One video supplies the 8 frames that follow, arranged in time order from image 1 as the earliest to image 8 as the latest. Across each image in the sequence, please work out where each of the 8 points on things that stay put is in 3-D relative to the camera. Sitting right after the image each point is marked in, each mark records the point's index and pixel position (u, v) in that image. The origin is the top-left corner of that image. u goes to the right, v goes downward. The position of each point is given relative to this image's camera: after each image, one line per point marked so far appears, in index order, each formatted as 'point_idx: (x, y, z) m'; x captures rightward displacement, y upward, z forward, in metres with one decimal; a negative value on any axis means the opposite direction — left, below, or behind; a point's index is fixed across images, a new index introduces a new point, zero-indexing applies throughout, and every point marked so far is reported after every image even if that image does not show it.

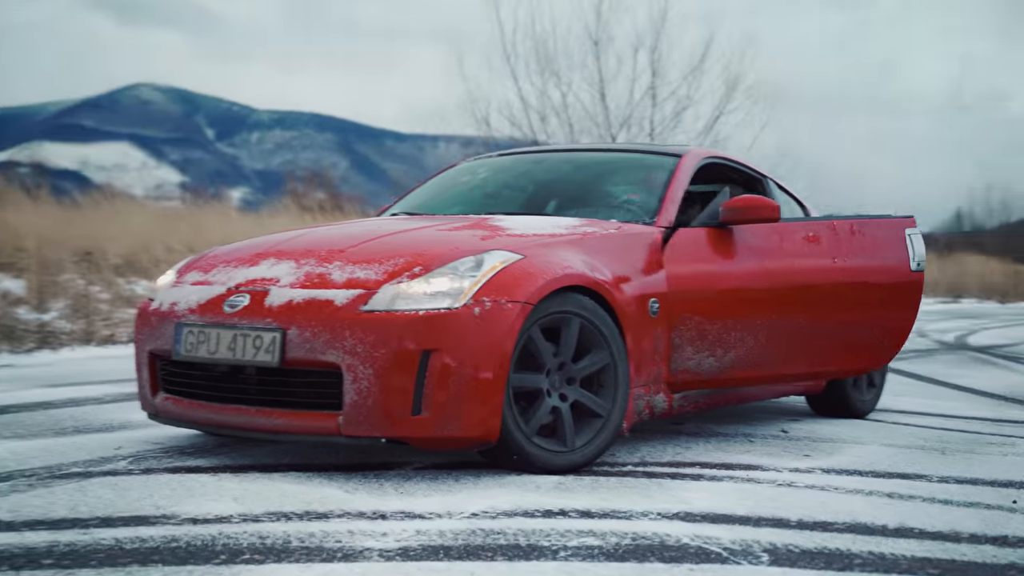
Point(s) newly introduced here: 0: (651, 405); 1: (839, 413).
0: (+0.4, -0.4, +4.0) m
1: (+1.3, -0.5, +5.0) m
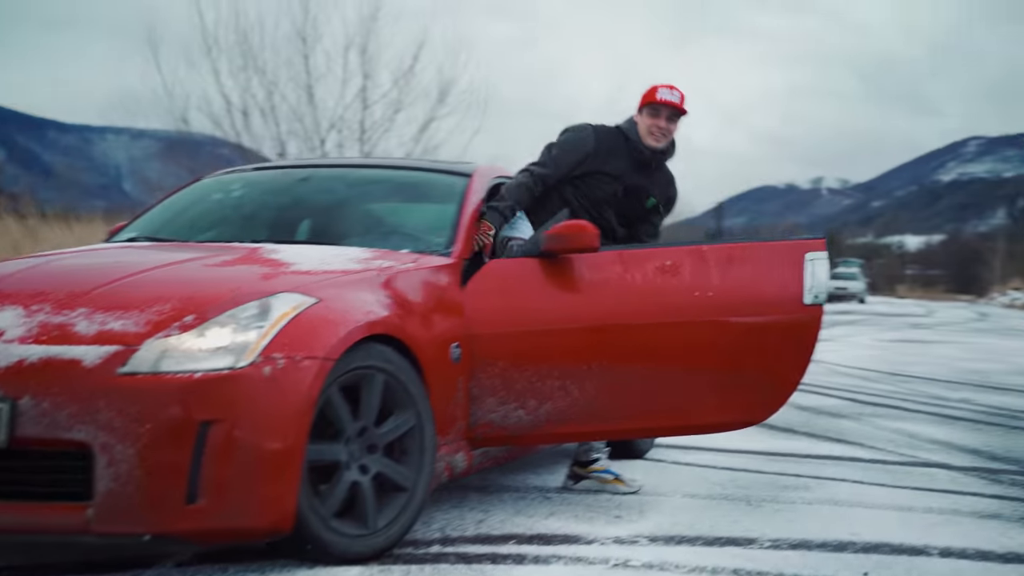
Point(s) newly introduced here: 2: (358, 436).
0: (-0.2, -0.5, +3.5) m
1: (+0.4, -0.6, +4.7) m
2: (-0.4, -0.4, +3.0) m
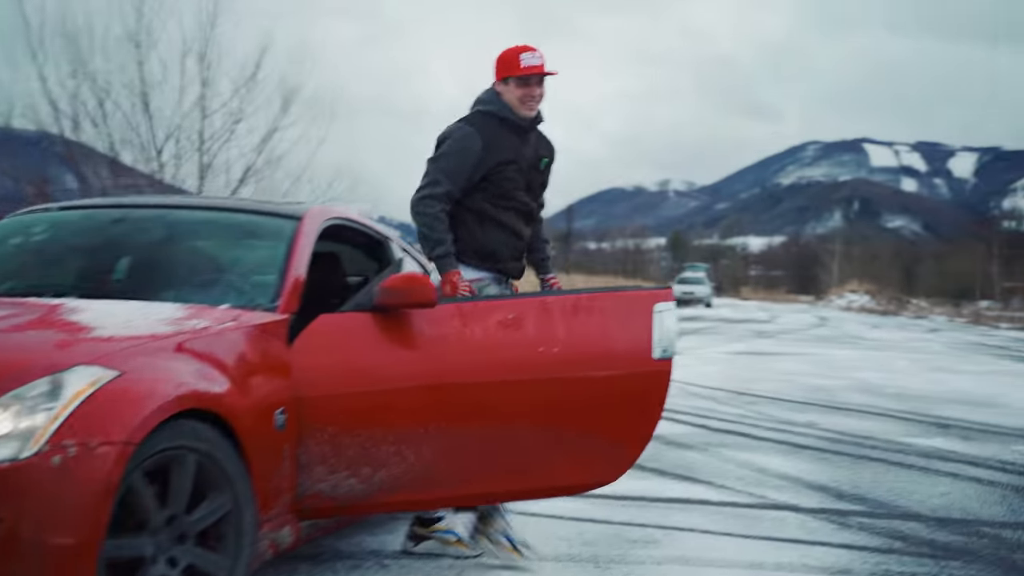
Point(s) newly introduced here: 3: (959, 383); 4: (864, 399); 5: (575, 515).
0: (-0.6, -0.6, +3.2) m
1: (-0.2, -0.8, +4.5) m
2: (-0.7, -0.5, +2.7) m
3: (+3.8, -0.8, +10.8) m
4: (+2.6, -0.8, +9.4) m
5: (+0.2, -0.8, +4.5) m
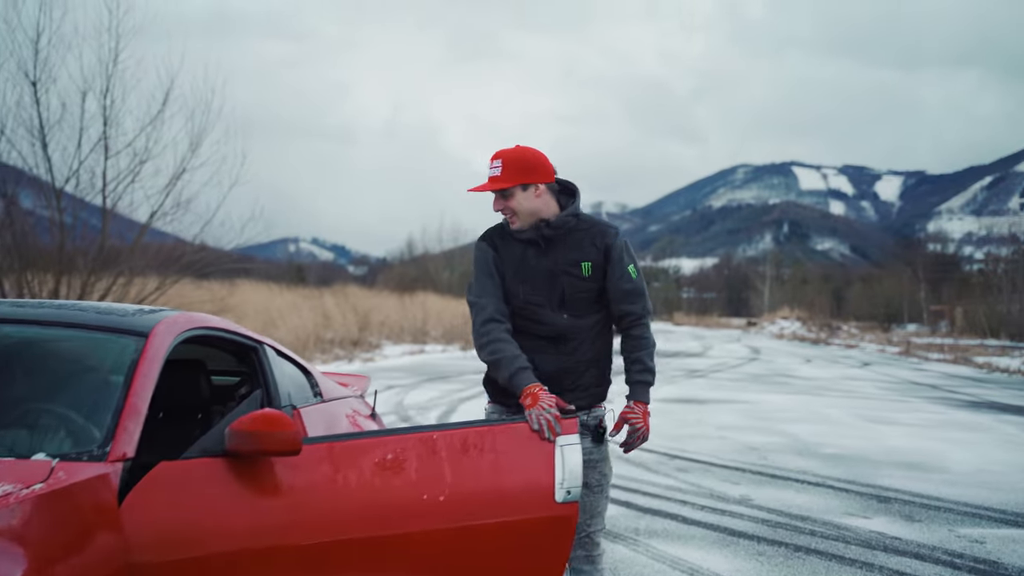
0: (-0.8, -1.0, +2.6) m
1: (-0.5, -1.1, +3.9) m
2: (-1.0, -0.8, +2.1) m
3: (+3.2, -1.3, +10.4) m
4: (+2.0, -1.2, +8.9) m
5: (-0.1, -1.1, +4.0) m
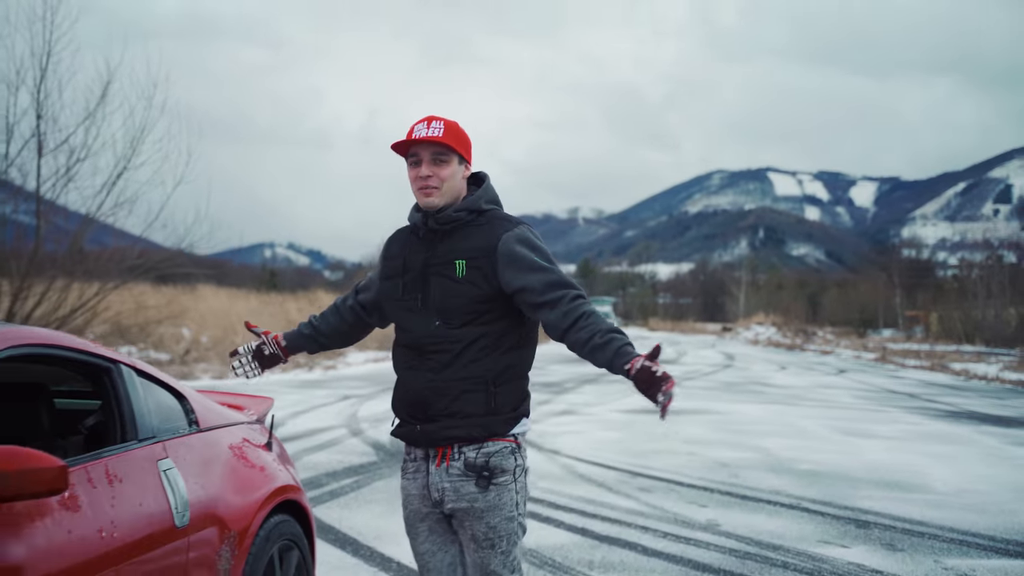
0: (-1.1, -1.0, +1.9) m
1: (-0.7, -1.1, +3.3) m
2: (-1.2, -0.8, +1.4) m
3: (+2.8, -1.3, +9.8) m
4: (+1.7, -1.3, +8.3) m
5: (-0.3, -1.2, +3.3) m
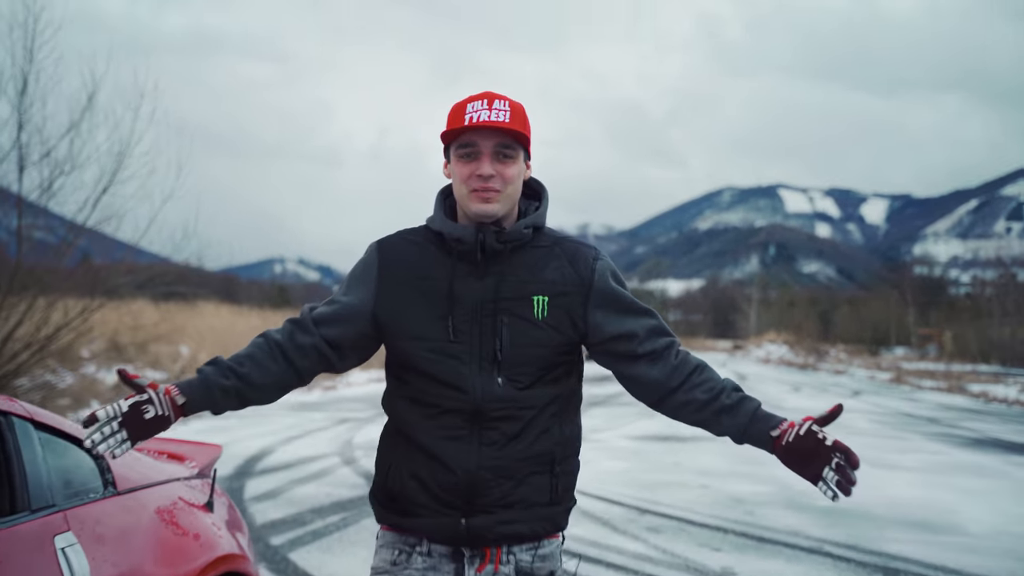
0: (-1.1, -1.0, +1.4) m
1: (-0.8, -1.2, +2.7) m
2: (-1.2, -0.9, +0.9) m
3: (+2.8, -1.5, +9.2) m
4: (+1.7, -1.4, +7.8) m
5: (-0.4, -1.2, +2.8) m
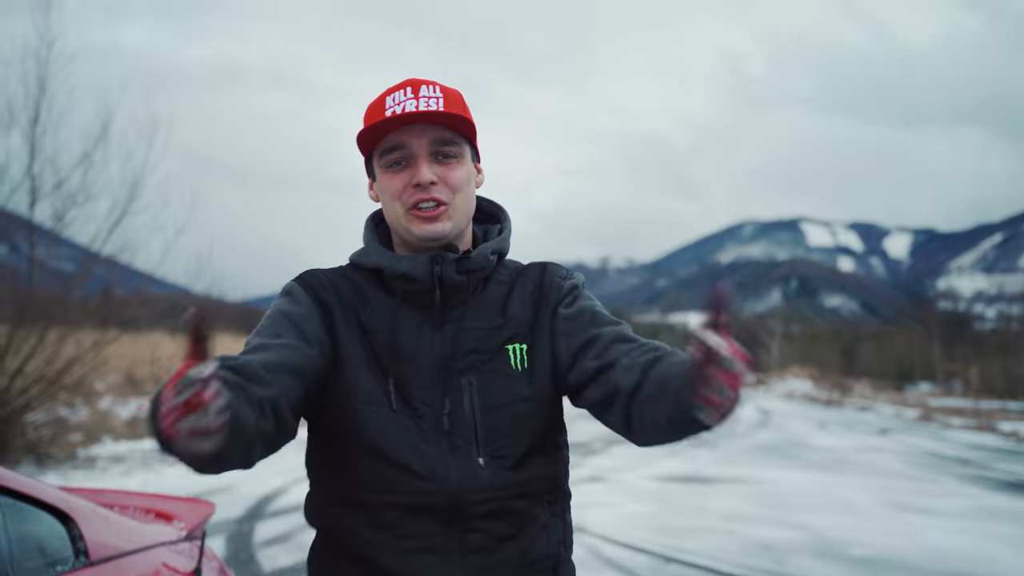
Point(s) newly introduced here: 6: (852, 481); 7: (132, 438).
0: (-1.1, -1.1, +1.1) m
1: (-0.7, -1.3, +2.4) m
2: (-1.2, -0.9, +0.6) m
3: (+3.0, -1.7, +8.9) m
4: (+1.8, -1.7, +7.4) m
5: (-0.3, -1.3, +2.4) m
6: (+3.4, -2.0, +12.8) m
7: (-4.2, -1.6, +13.9) m
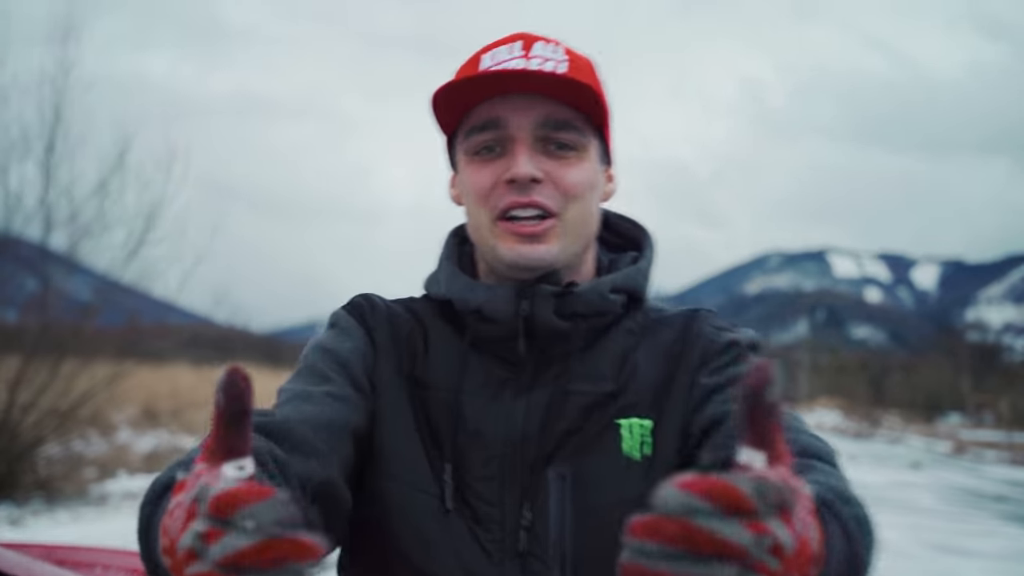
0: (-1.1, -1.1, +0.8) m
1: (-0.7, -1.3, +2.1) m
2: (-1.2, -0.9, +0.3) m
3: (+3.1, -2.0, +8.5) m
4: (+1.9, -1.8, +7.0) m
5: (-0.3, -1.4, +2.1) m
6: (+3.7, -2.3, +12.3) m
7: (-4.0, -2.0, +13.6) m
